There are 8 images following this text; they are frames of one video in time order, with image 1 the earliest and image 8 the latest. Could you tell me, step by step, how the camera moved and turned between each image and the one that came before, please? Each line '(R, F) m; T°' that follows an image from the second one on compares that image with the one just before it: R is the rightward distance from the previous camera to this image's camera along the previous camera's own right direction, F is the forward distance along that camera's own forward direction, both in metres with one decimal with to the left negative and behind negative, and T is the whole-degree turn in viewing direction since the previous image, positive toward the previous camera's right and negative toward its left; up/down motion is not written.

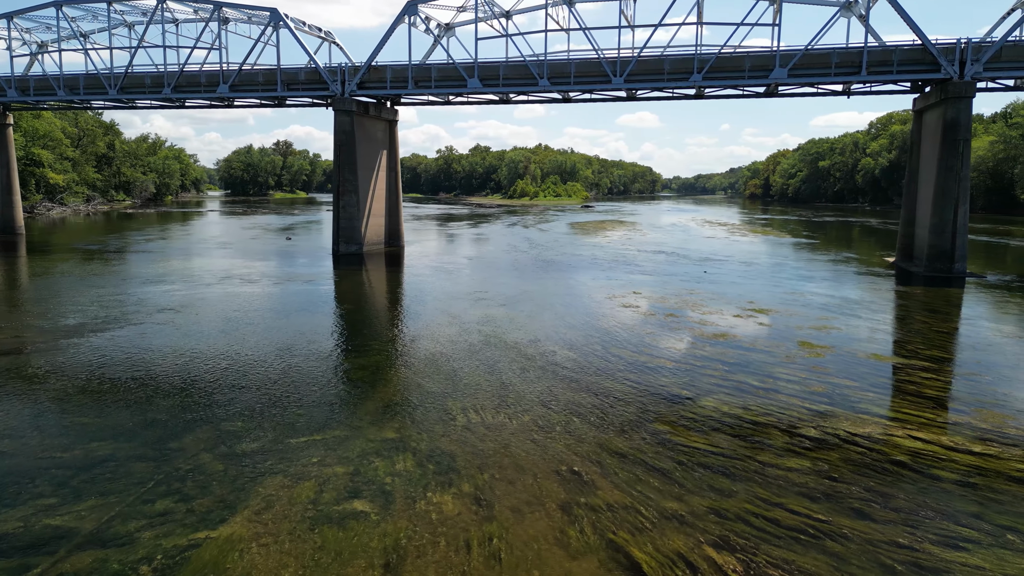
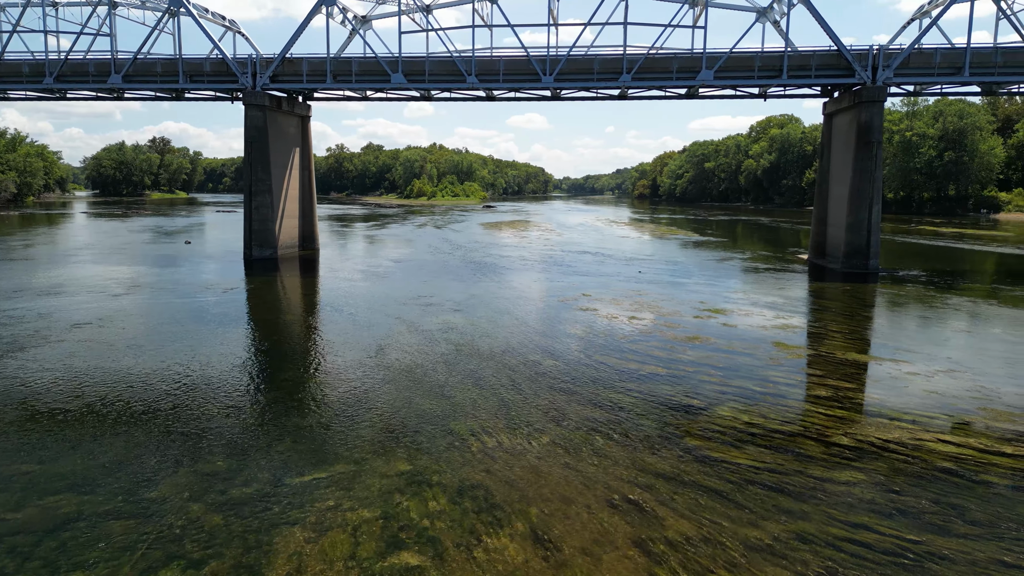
(-1.4, +0.9) m; +8°
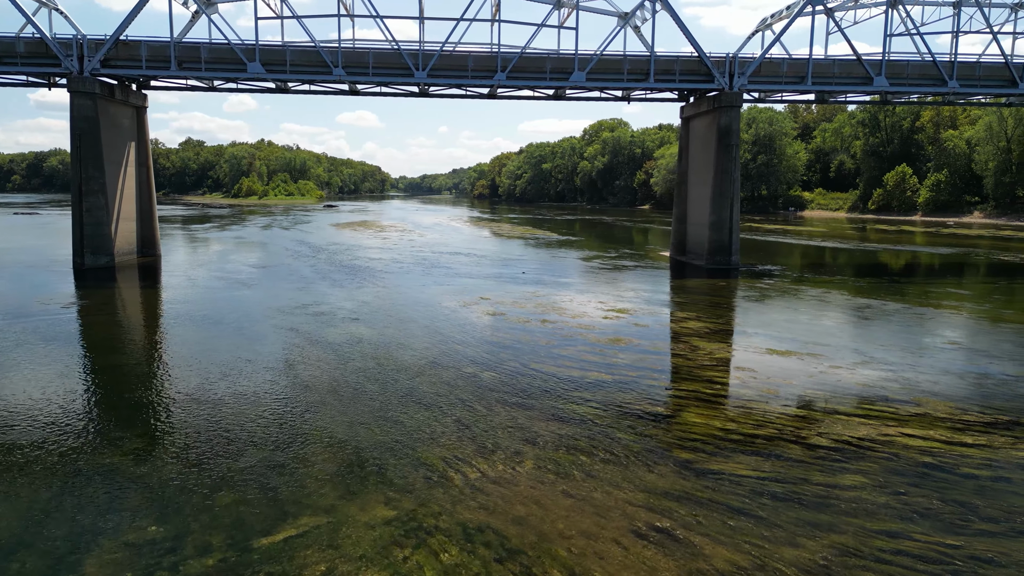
(-1.4, +1.0) m; +13°
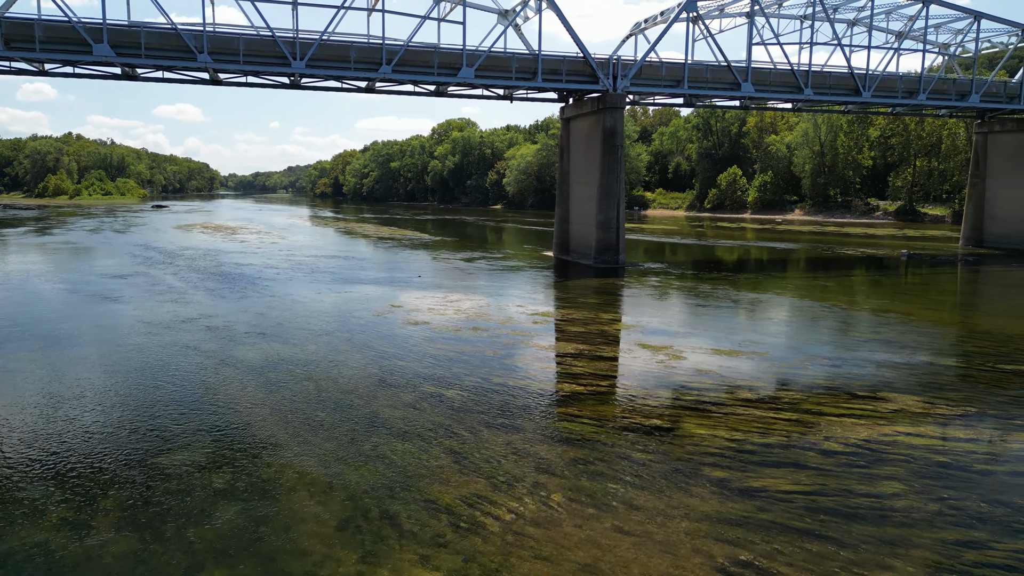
(-1.6, +1.1) m; +12°
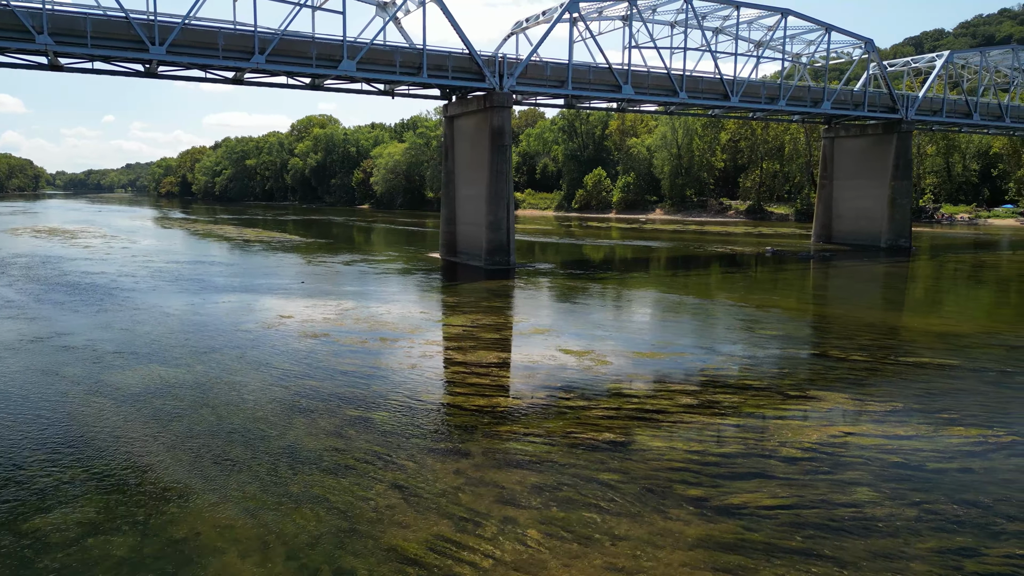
(-0.8, +0.9) m; +10°
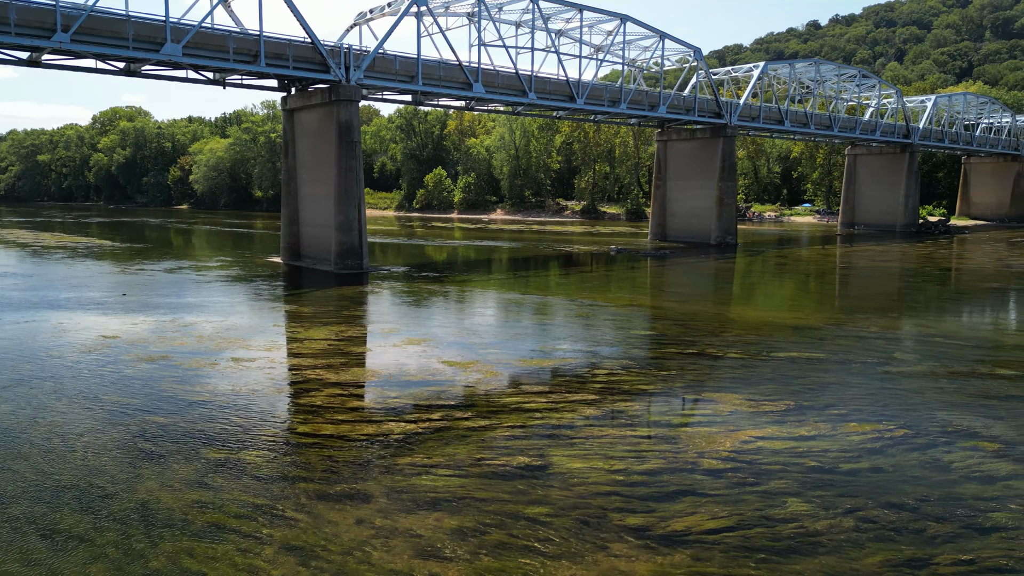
(-0.6, +1.0) m; +13°
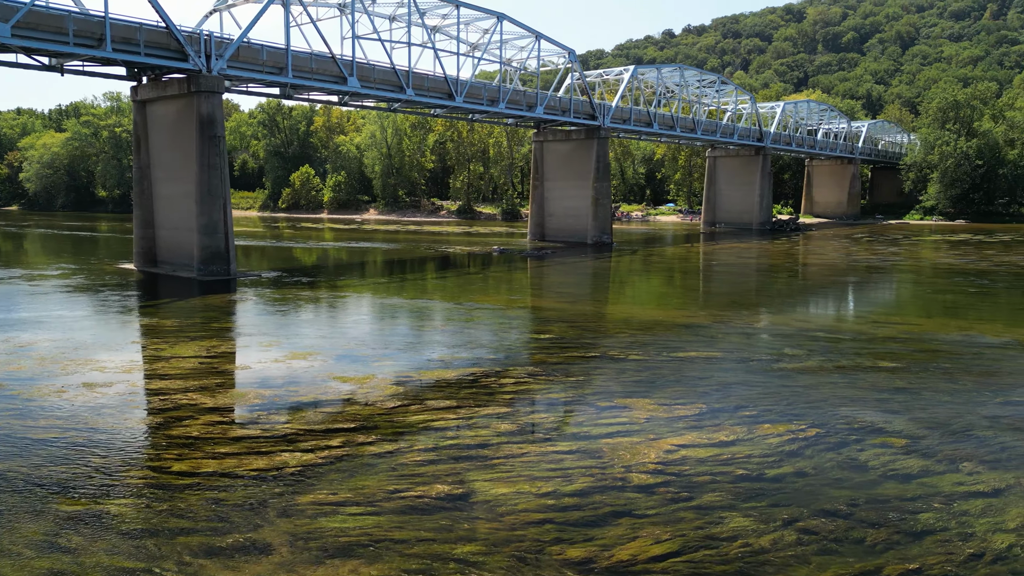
(-0.4, +0.7) m; +10°
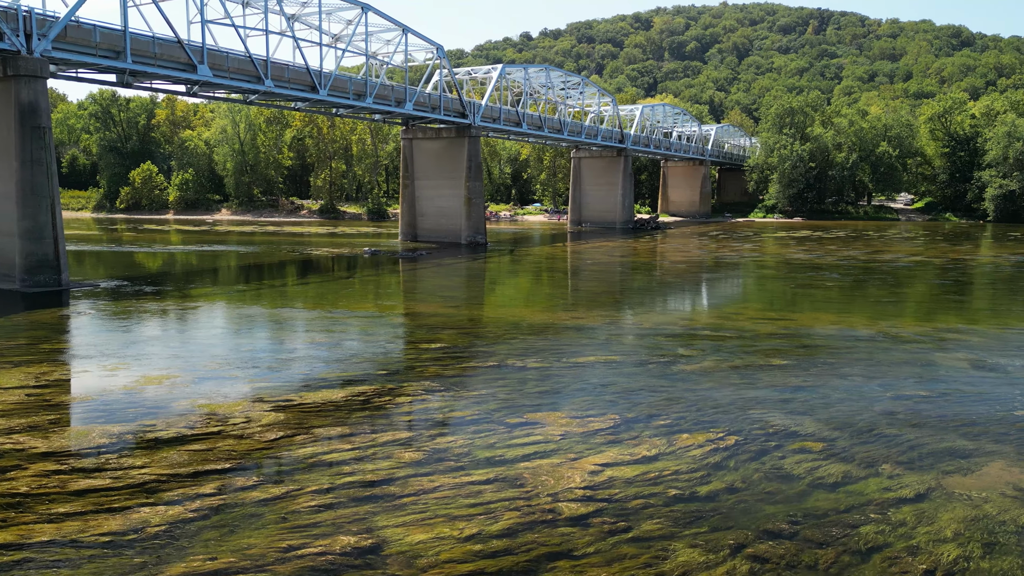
(-0.4, +0.9) m; +11°
